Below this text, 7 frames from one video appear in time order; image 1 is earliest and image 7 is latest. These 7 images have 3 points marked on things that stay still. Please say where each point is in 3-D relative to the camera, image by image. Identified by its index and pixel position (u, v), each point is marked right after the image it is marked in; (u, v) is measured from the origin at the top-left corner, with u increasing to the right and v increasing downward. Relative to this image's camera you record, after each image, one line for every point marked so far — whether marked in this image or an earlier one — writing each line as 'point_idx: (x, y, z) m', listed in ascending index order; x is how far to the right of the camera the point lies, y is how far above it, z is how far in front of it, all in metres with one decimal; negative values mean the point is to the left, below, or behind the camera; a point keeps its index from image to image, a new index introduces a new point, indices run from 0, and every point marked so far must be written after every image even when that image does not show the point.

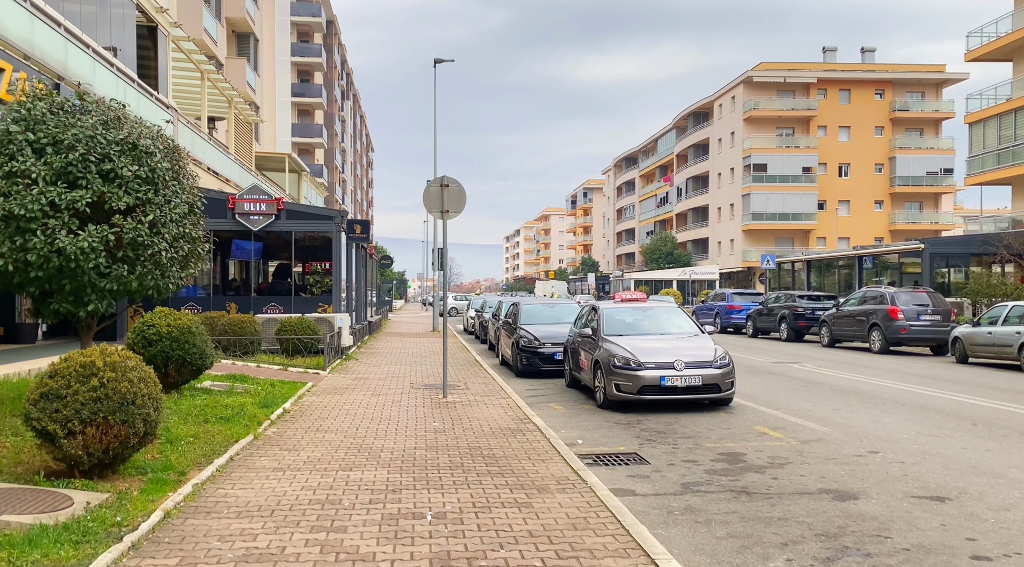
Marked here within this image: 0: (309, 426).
0: (-2.3, -1.6, +8.4) m
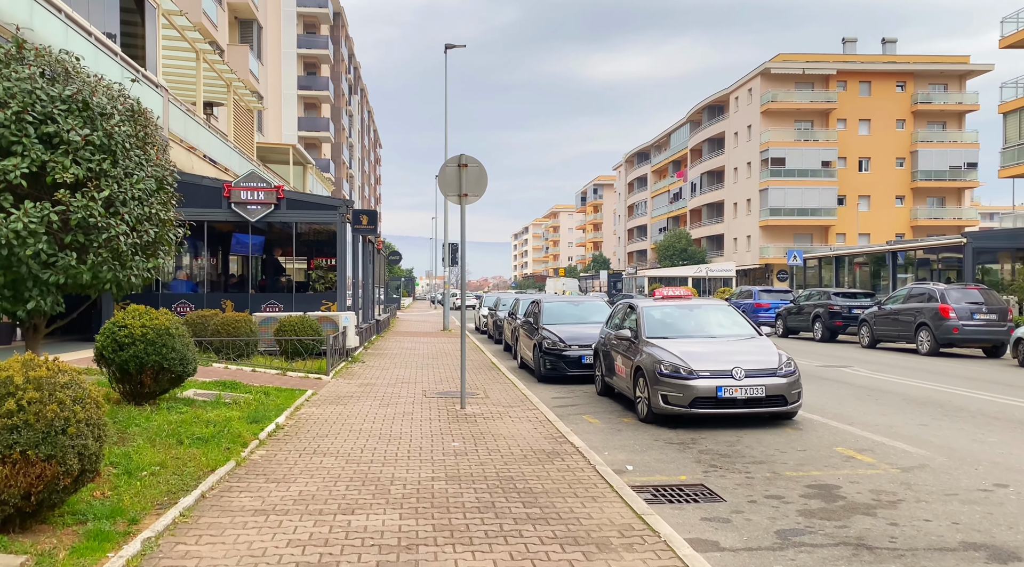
0: (-2.0, -1.6, +7.0) m
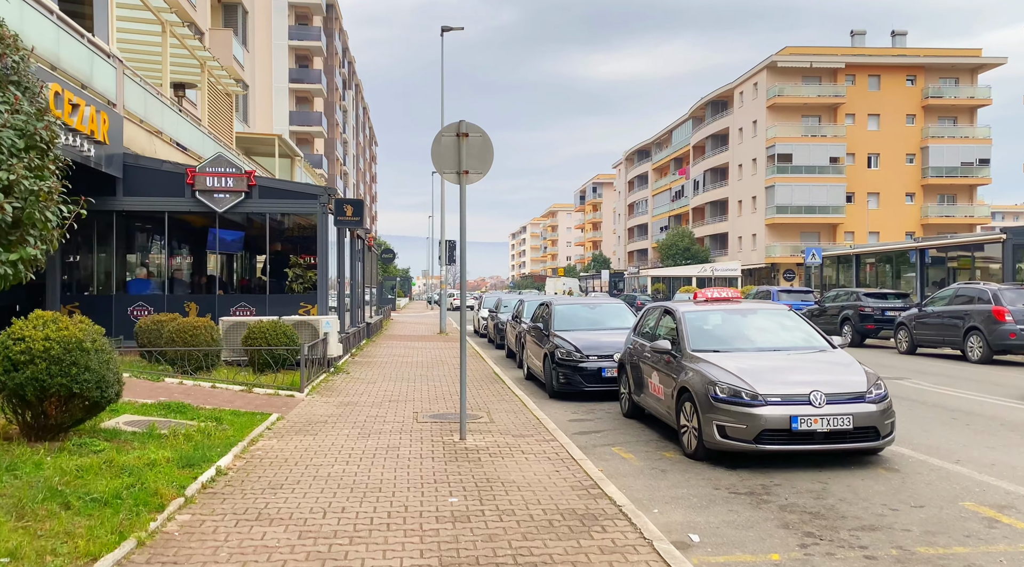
0: (-1.8, -1.6, +5.1) m
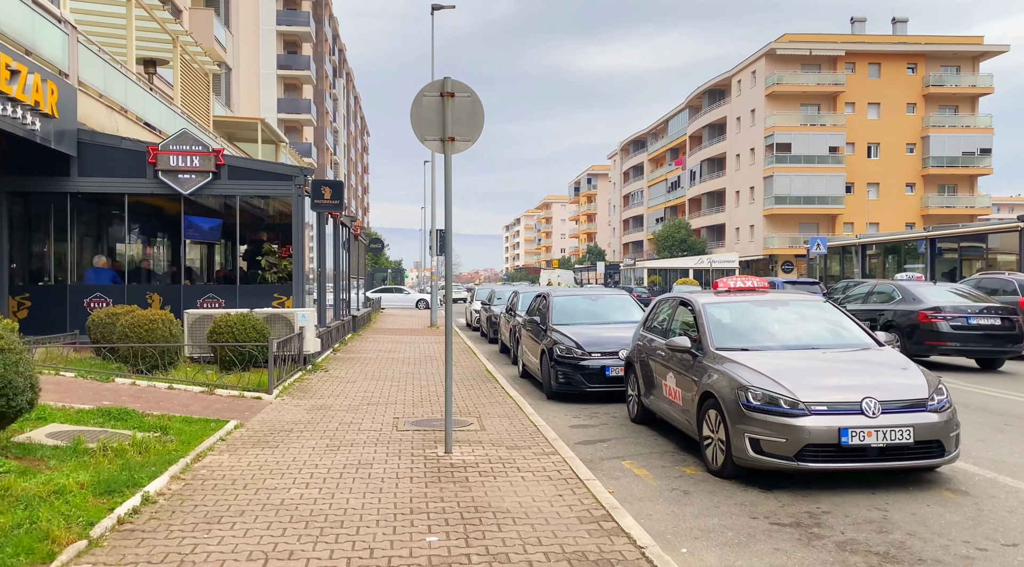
0: (-1.9, -1.5, +4.0) m
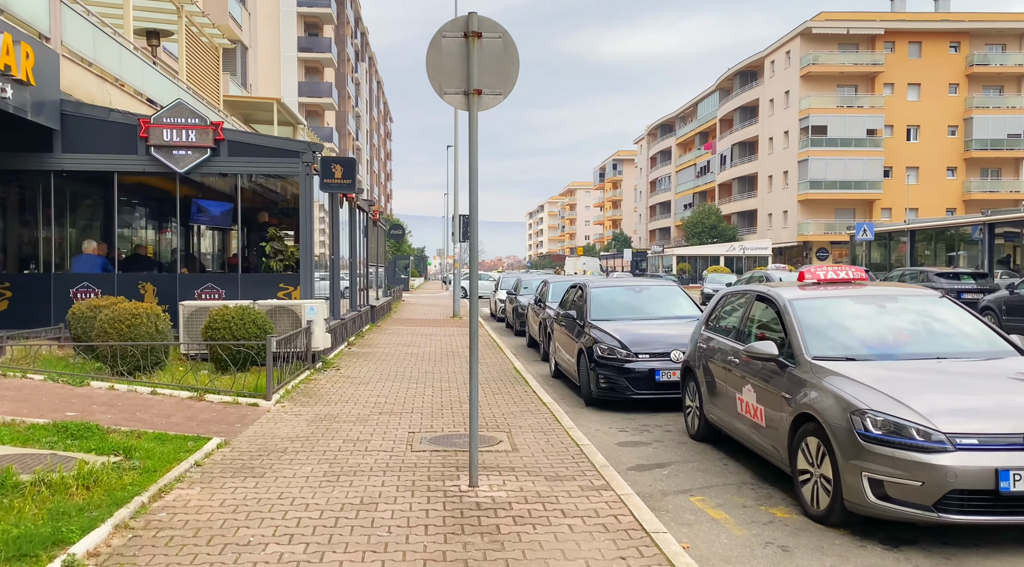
0: (-1.7, -1.5, +2.7) m
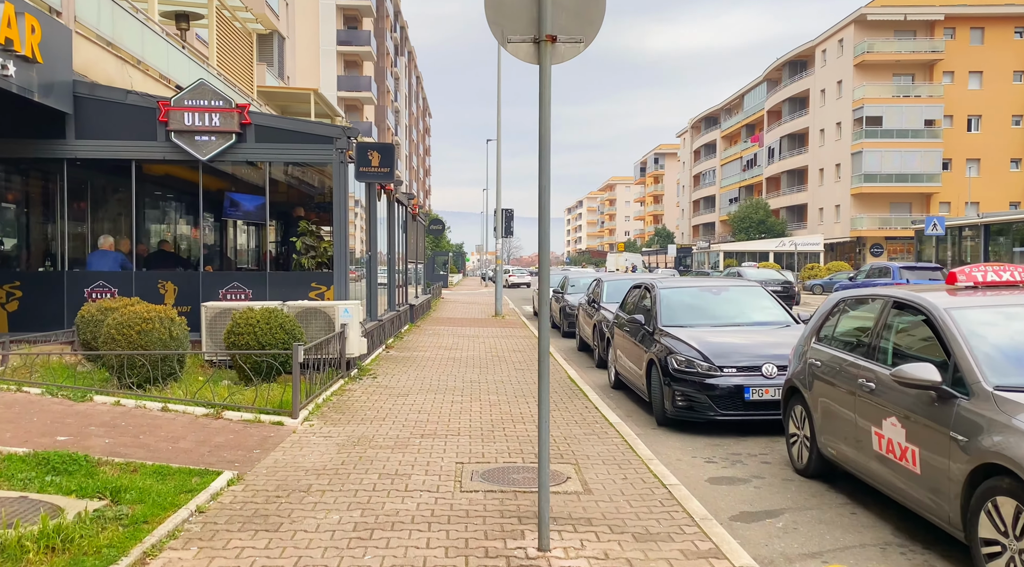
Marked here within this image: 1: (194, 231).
0: (-1.3, -1.5, +1.6) m
1: (-4.9, +0.8, +11.2) m
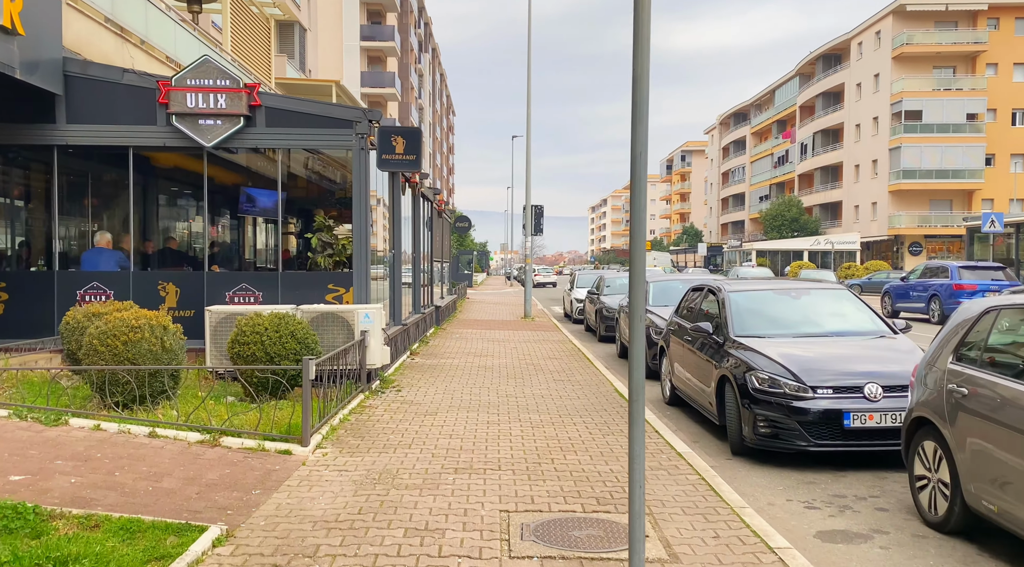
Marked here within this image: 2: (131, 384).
0: (-1.1, -1.5, +0.5) m
1: (-4.3, +0.8, +10.2) m
2: (-3.3, -0.8, +6.4) m
